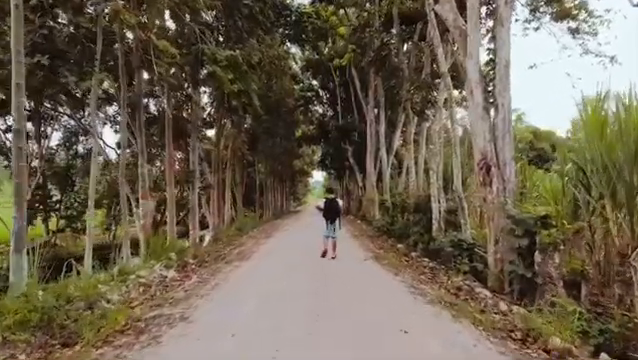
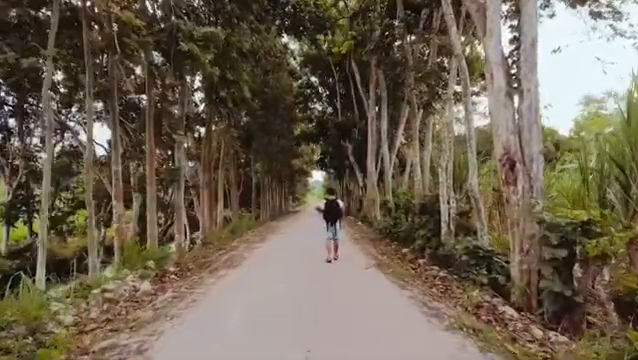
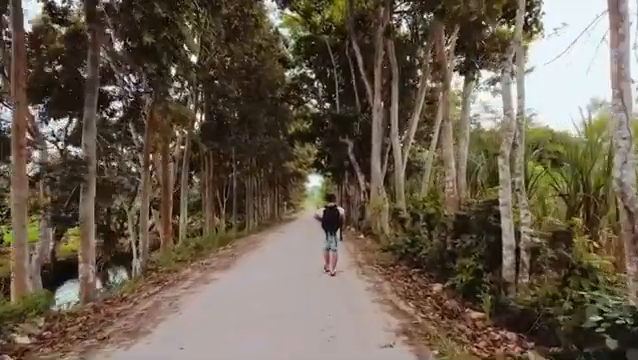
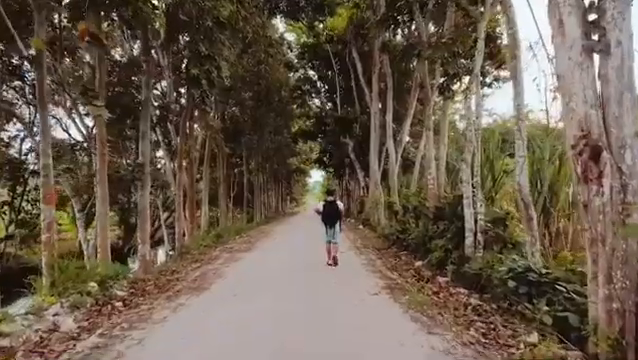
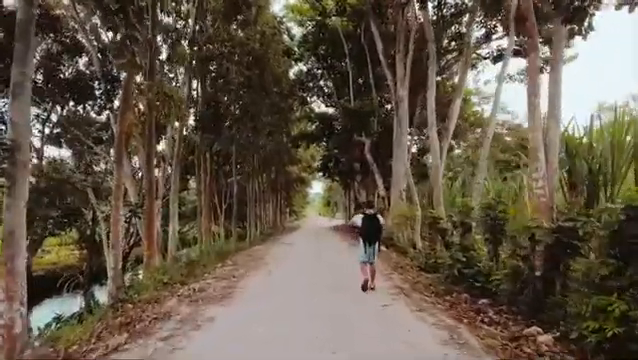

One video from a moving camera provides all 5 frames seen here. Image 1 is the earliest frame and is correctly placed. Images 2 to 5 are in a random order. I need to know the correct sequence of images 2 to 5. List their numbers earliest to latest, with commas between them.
2, 4, 3, 5
